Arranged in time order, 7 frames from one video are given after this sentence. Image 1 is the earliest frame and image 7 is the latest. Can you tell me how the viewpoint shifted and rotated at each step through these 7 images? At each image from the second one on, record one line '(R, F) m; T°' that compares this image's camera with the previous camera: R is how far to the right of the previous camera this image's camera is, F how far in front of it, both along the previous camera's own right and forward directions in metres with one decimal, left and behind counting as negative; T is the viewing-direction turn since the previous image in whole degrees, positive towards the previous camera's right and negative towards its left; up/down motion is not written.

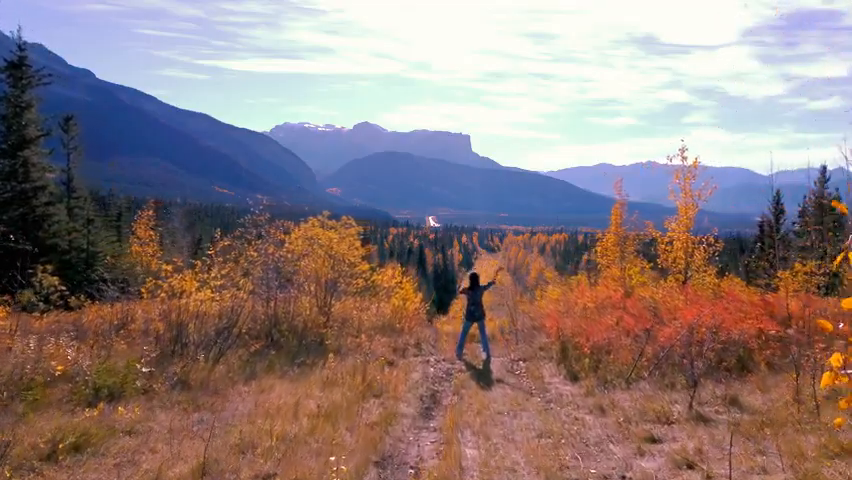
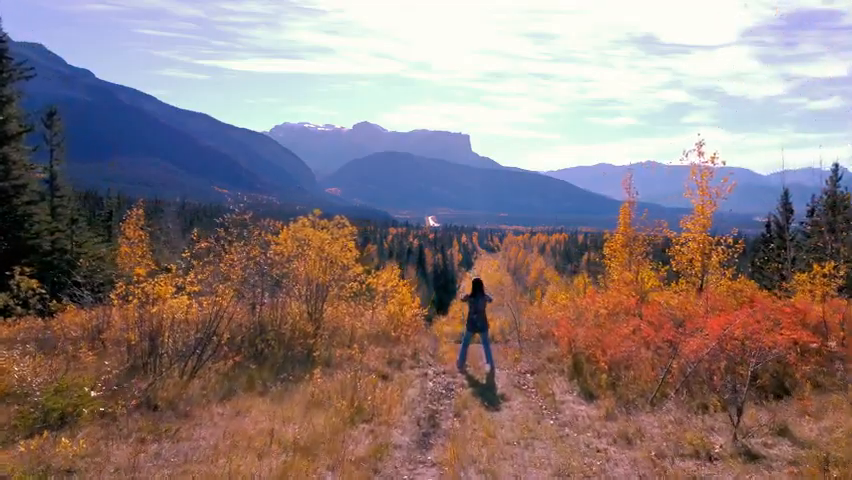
(0.0, +1.1) m; 0°
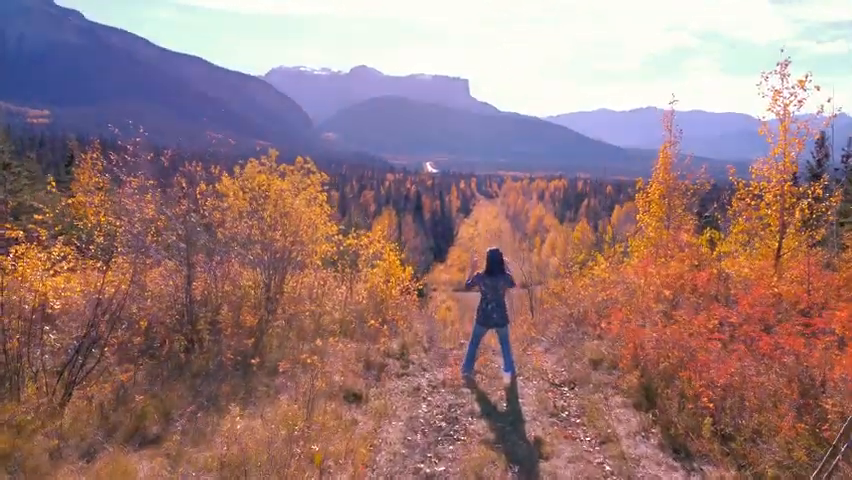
(+0.1, +3.6) m; 0°
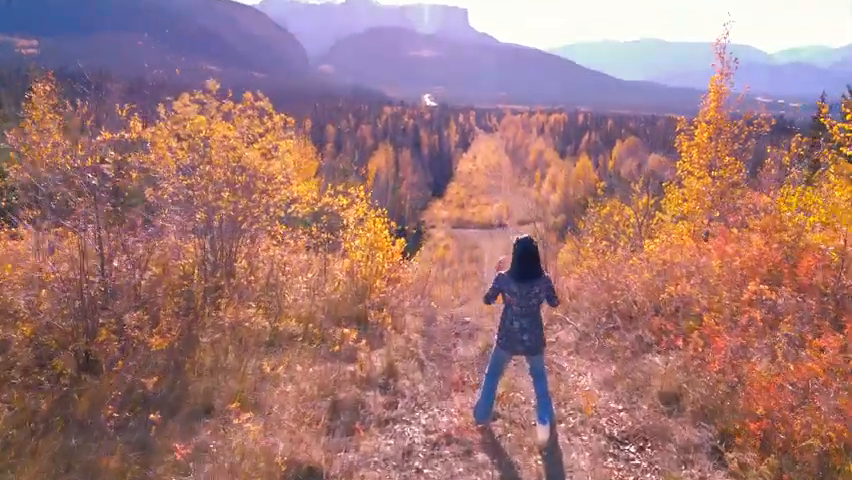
(0.0, +2.8) m; 0°
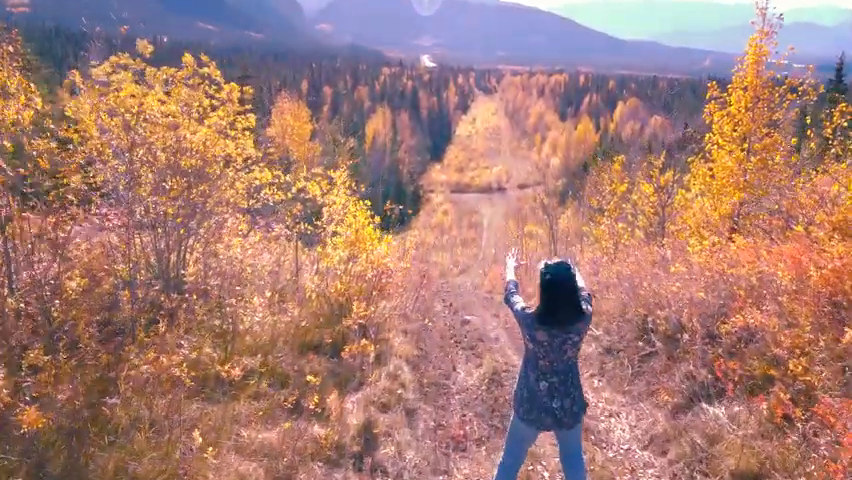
(+0.1, +1.6) m; 0°
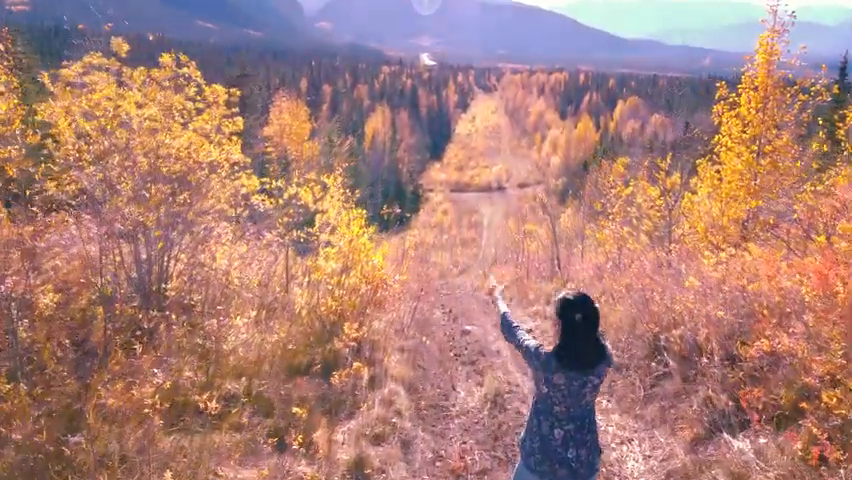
(0.0, +0.4) m; 0°
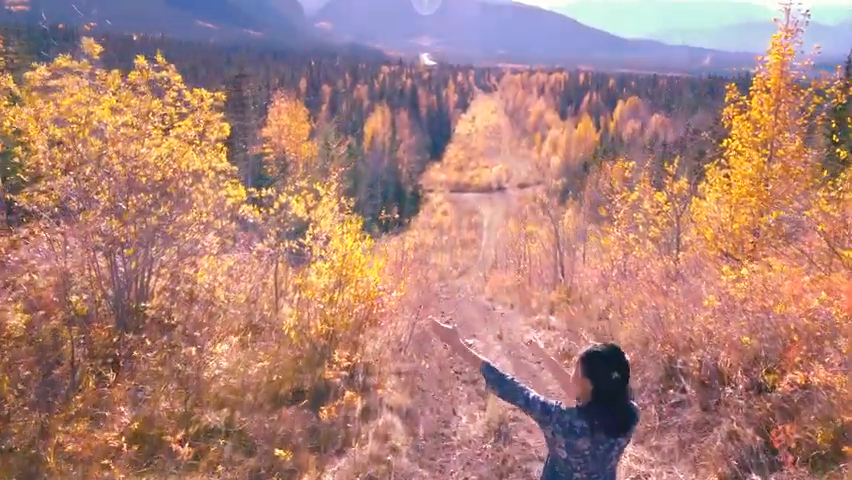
(0.0, +0.4) m; 0°
